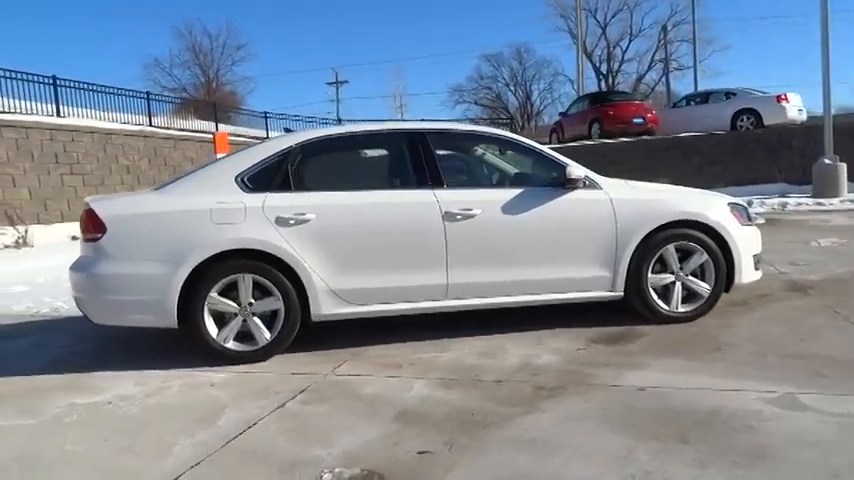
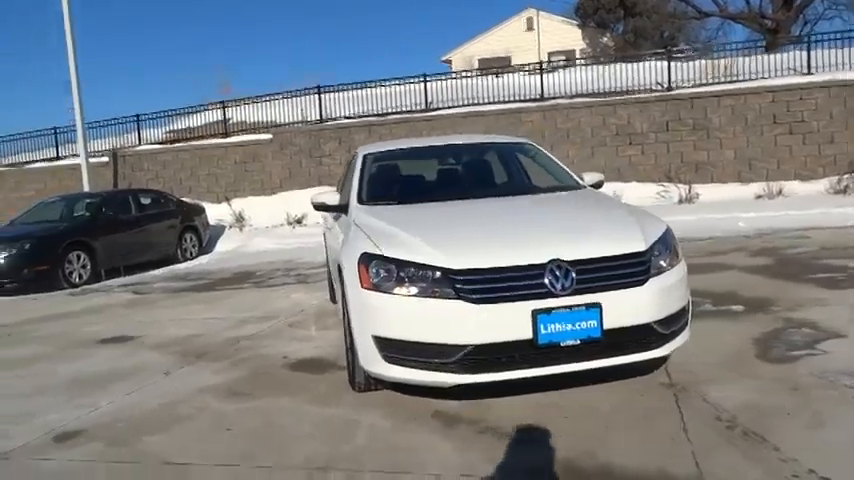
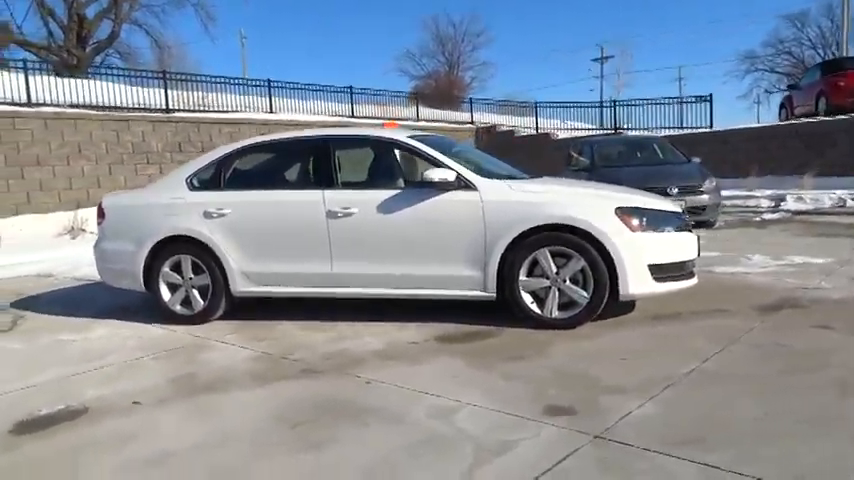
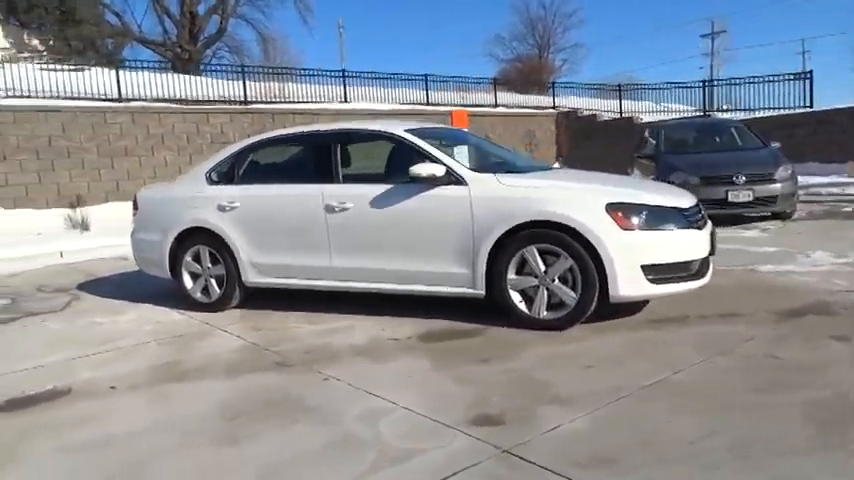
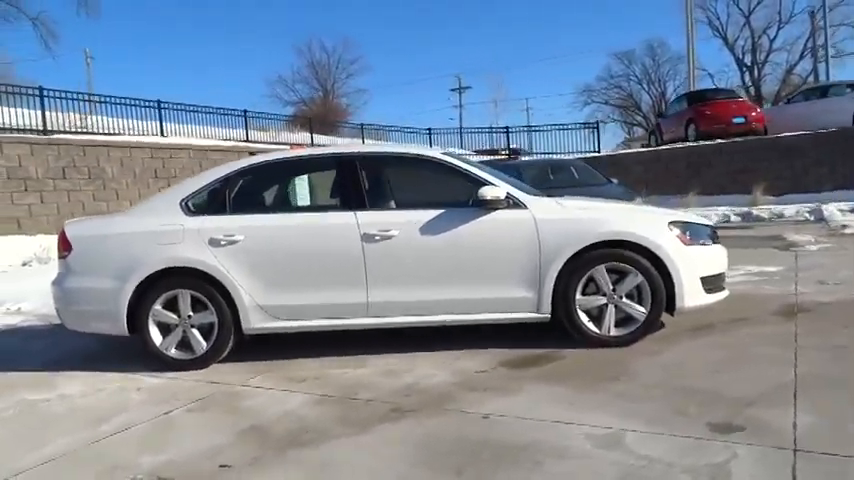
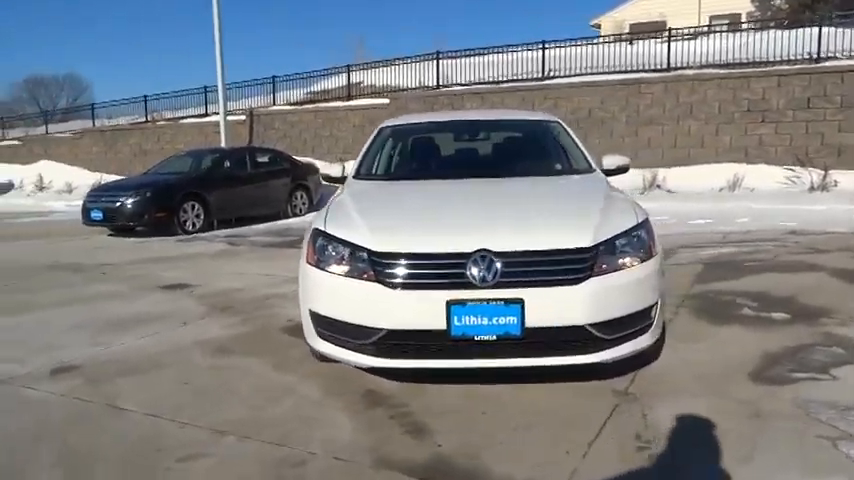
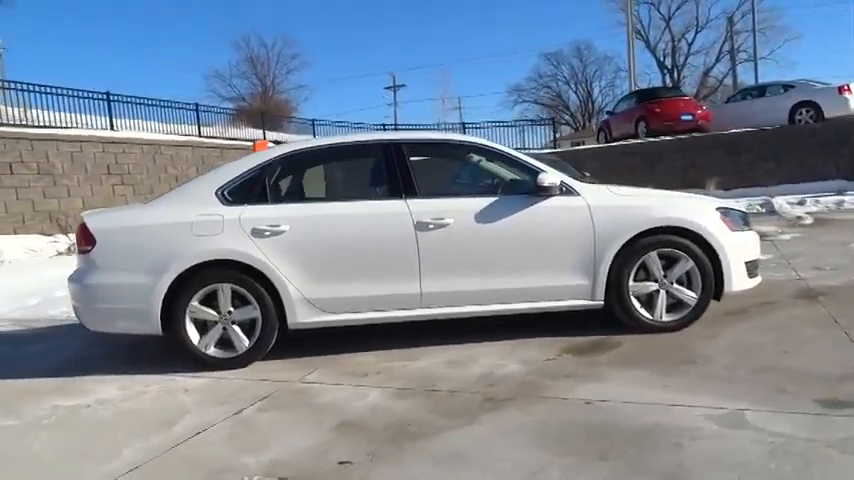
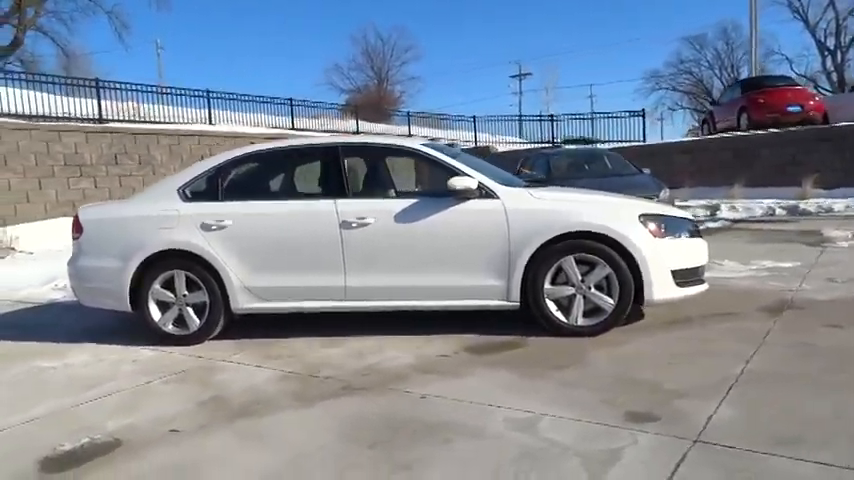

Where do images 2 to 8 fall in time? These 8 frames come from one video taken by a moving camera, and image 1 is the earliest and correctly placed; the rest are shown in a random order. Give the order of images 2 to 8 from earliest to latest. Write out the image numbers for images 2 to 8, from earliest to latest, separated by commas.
7, 5, 8, 3, 4, 2, 6
